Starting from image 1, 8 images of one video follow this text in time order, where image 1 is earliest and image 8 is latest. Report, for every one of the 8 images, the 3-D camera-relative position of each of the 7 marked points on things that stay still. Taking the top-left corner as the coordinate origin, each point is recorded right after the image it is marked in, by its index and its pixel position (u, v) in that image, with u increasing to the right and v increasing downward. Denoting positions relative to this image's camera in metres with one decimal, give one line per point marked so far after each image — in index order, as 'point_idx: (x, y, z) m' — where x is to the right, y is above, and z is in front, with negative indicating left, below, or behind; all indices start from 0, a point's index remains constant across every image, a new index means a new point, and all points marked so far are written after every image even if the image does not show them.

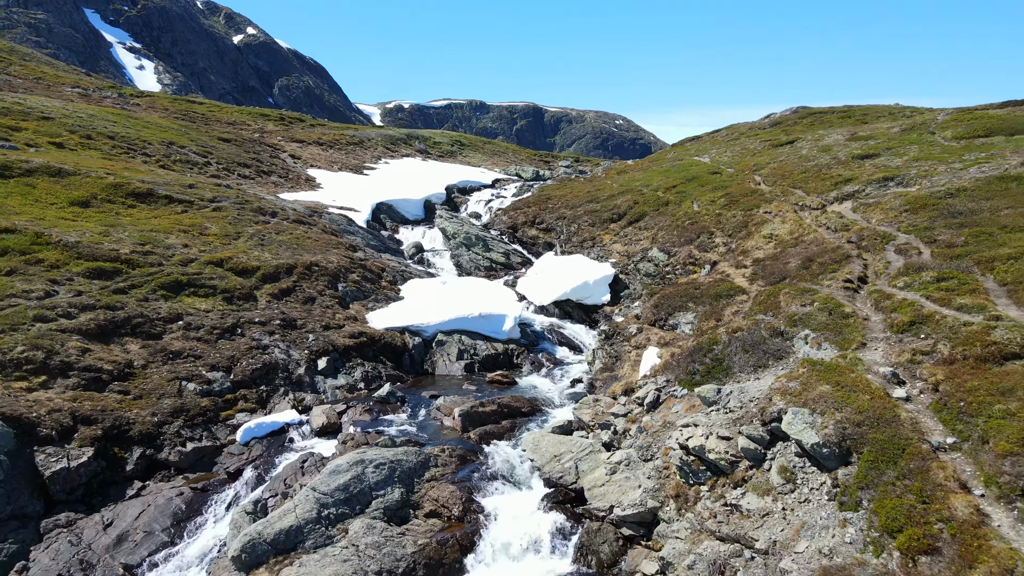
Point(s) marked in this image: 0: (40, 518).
0: (-7.2, -3.5, +15.9) m
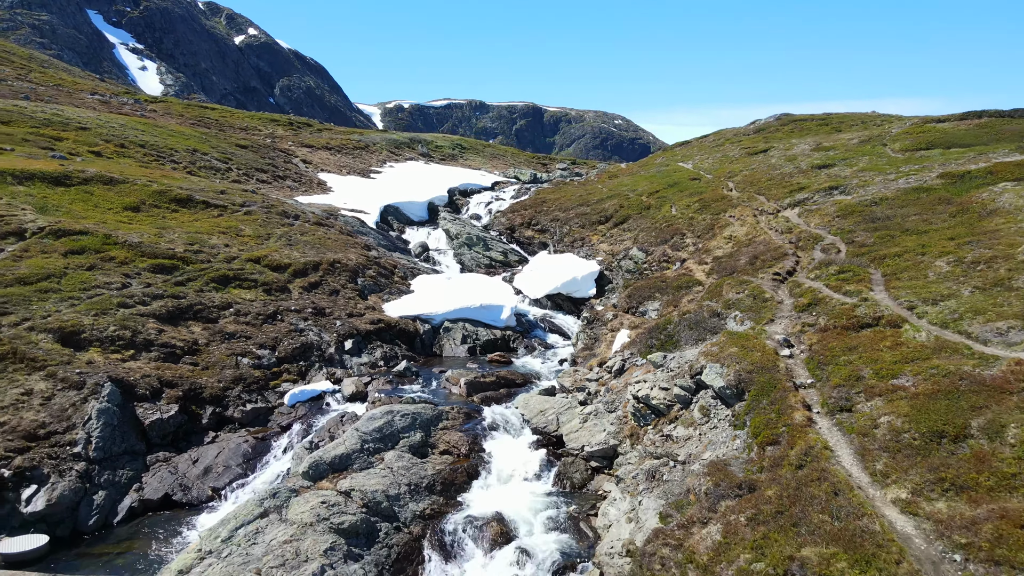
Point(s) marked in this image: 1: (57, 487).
0: (-7.3, -3.3, +20.7) m
1: (-7.8, -3.3, +17.8) m
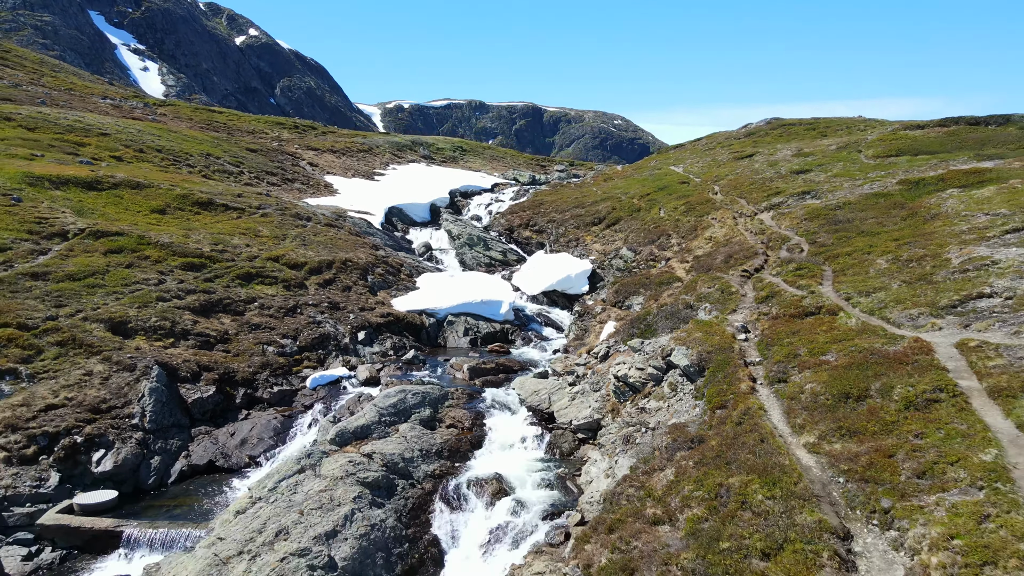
0: (-7.3, -3.1, +23.7) m
1: (-7.8, -3.2, +20.8) m
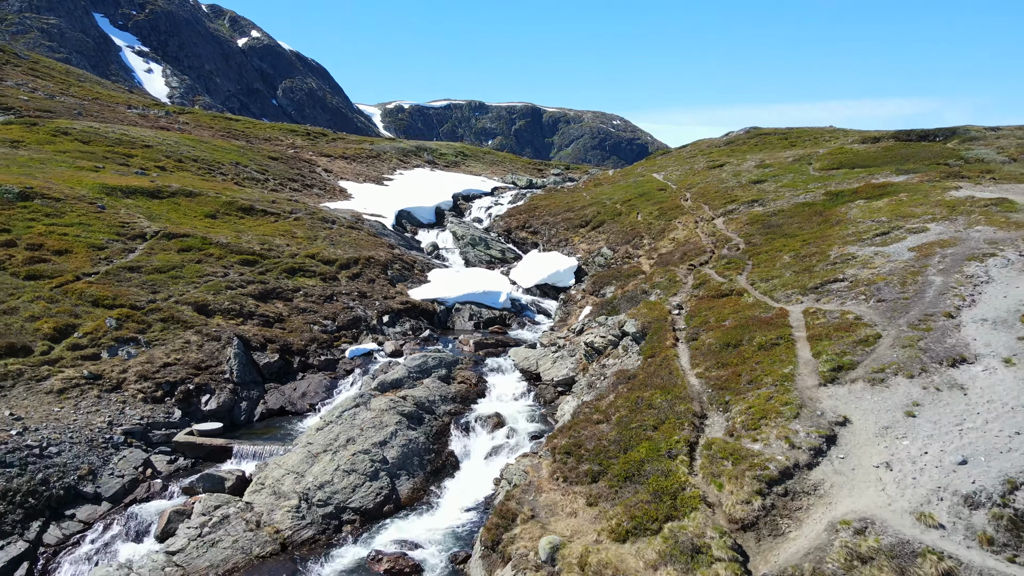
0: (-7.5, -2.8, +31.2) m
1: (-7.9, -2.9, +28.3) m
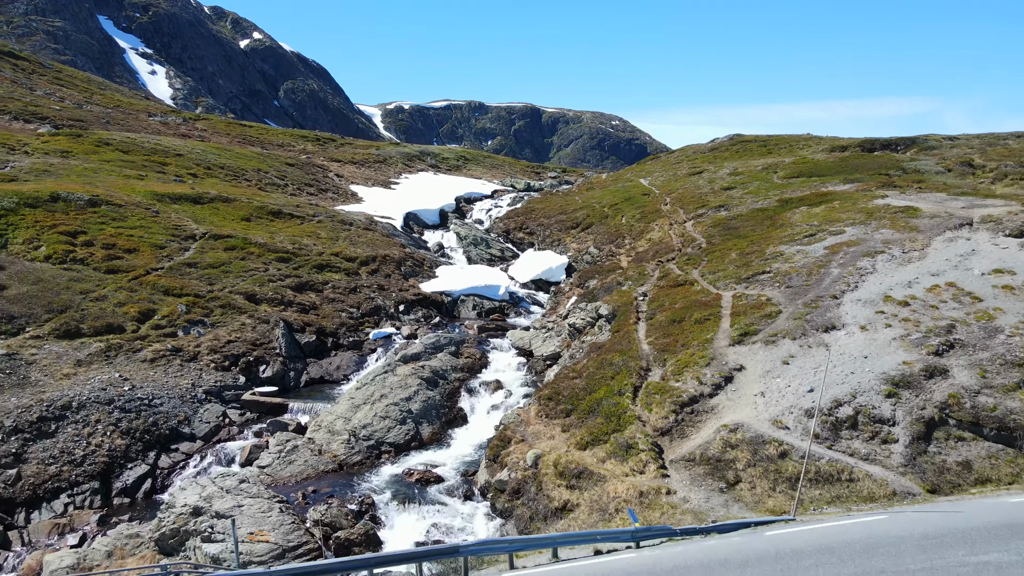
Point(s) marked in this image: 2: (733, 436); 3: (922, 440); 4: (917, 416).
0: (-7.6, -2.5, +37.9) m
1: (-8.0, -2.6, +35.0) m
2: (+4.1, -2.9, +19.2) m
3: (+7.5, -2.7, +18.6) m
4: (+7.6, -2.4, +19.2) m
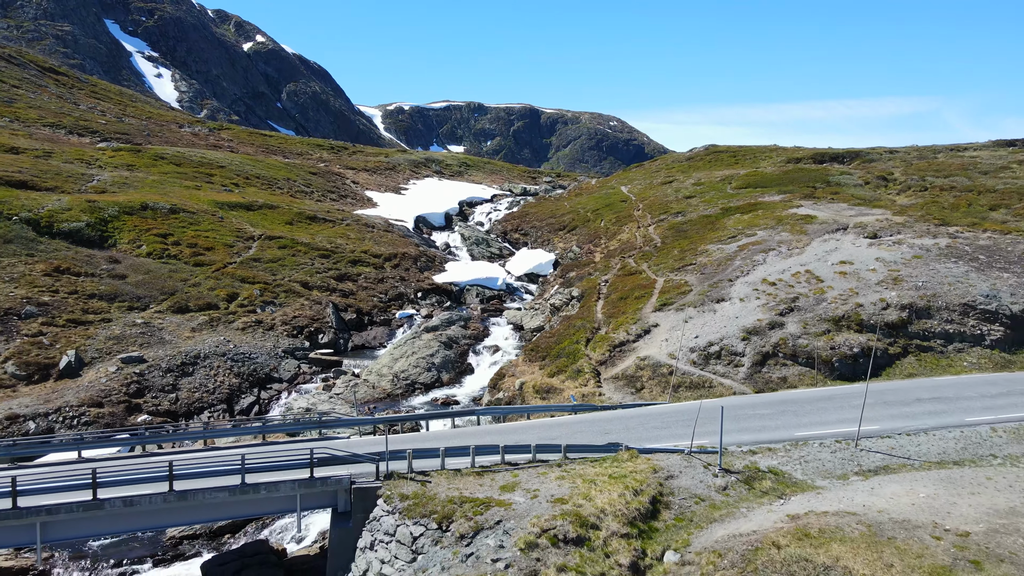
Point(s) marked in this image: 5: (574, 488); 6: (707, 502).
0: (-7.8, -2.0, +49.6) m
1: (-8.3, -2.1, +46.7) m
2: (+3.9, -2.4, +30.9) m
3: (+7.3, -2.2, +30.3) m
4: (+7.4, -1.8, +30.9) m
5: (+1.2, -3.8, +19.9) m
6: (+3.6, -3.9, +19.2) m
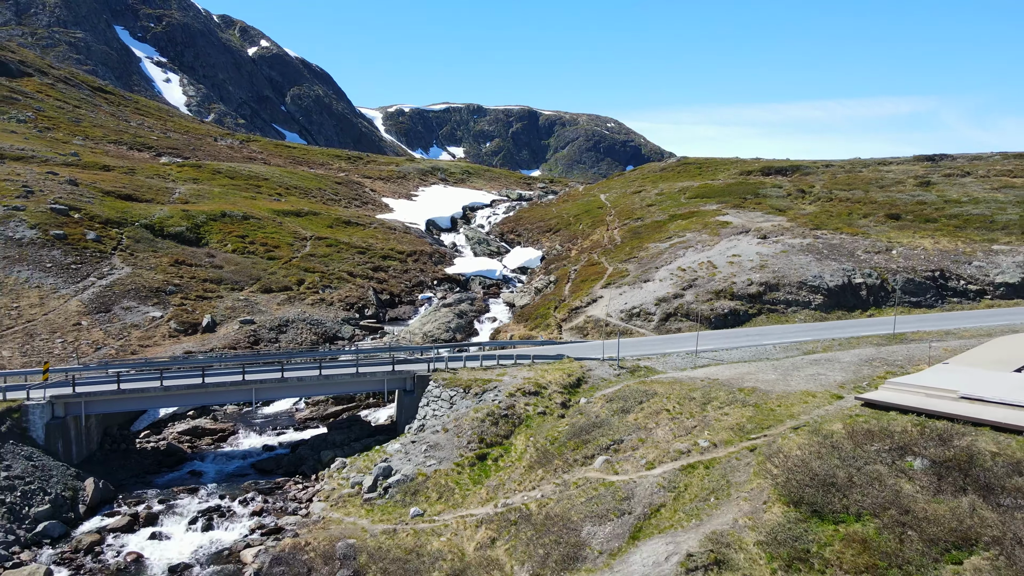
0: (-8.1, -1.2, +66.6) m
1: (-8.6, -1.3, +63.6) m
2: (+3.6, -1.6, +47.9) m
3: (+6.9, -1.4, +47.3) m
4: (+7.1, -1.0, +47.9) m
5: (+0.9, -3.0, +36.8) m
6: (+3.3, -3.1, +36.2) m
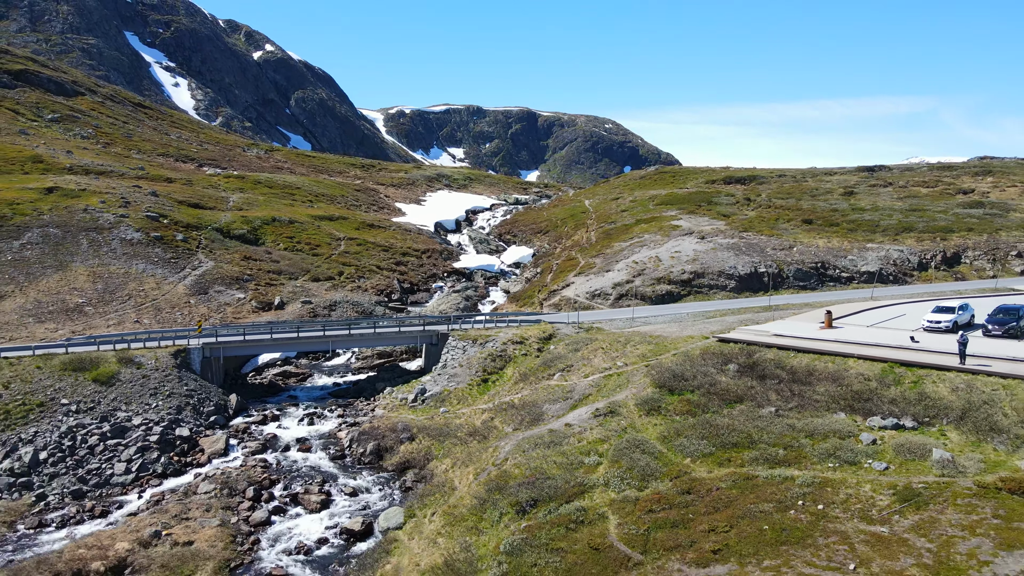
0: (-8.5, -0.4, +83.7) m
1: (-9.0, -0.5, +80.8) m
2: (+3.2, -0.8, +65.0) m
3: (+6.6, -0.6, +64.4) m
4: (+6.7, -0.3, +65.0) m
5: (+0.6, -2.2, +54.0) m
6: (+3.0, -2.3, +53.3) m
